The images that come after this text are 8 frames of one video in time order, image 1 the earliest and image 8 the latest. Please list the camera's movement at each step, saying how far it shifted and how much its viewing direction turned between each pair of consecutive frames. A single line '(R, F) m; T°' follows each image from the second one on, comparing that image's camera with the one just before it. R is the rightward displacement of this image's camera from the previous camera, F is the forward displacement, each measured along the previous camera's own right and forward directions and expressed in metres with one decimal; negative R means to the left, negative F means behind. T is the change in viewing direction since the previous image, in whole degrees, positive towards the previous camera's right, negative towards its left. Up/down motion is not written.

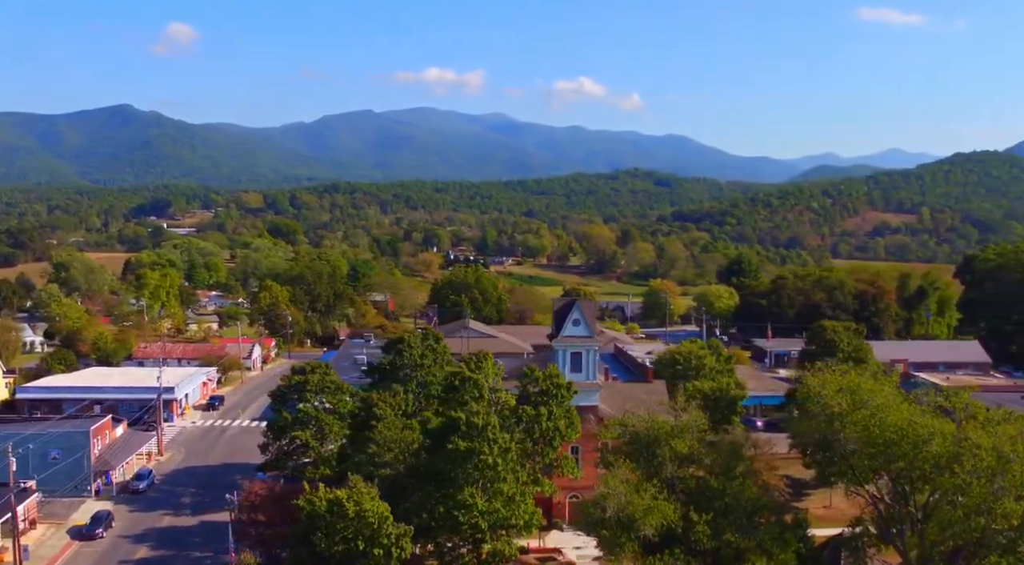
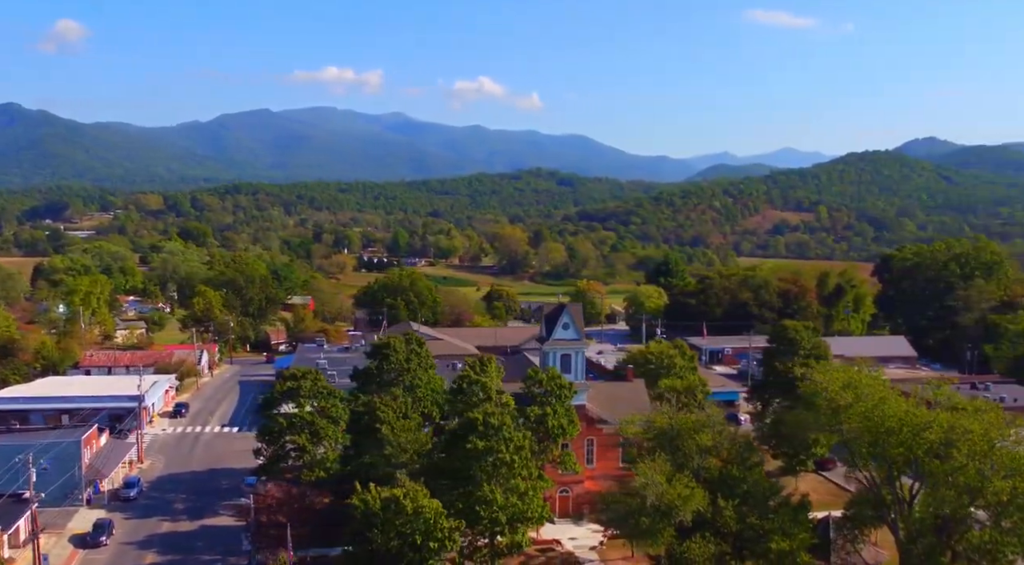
(-2.4, -1.2) m; +5°
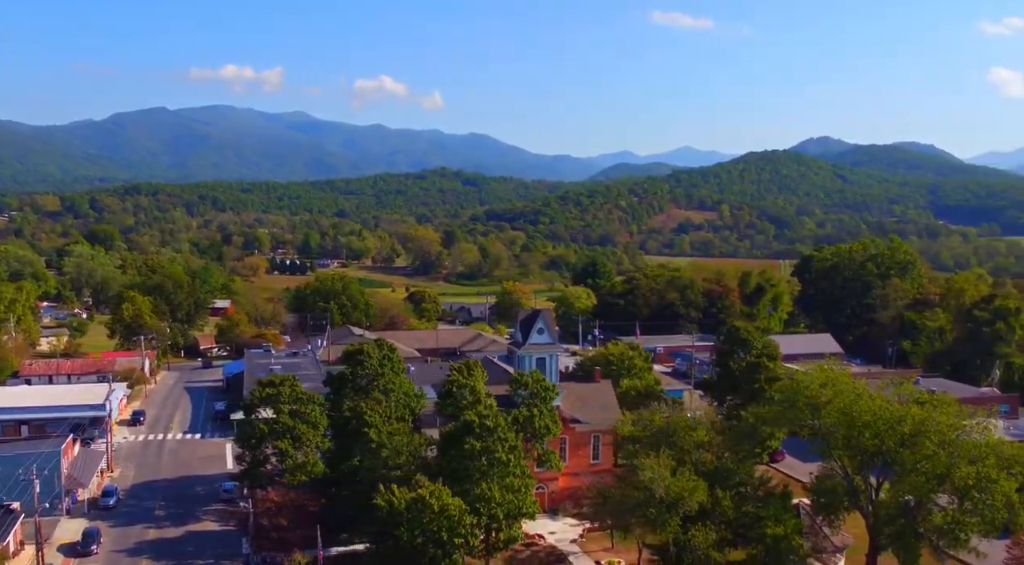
(-2.1, -1.2) m; +5°
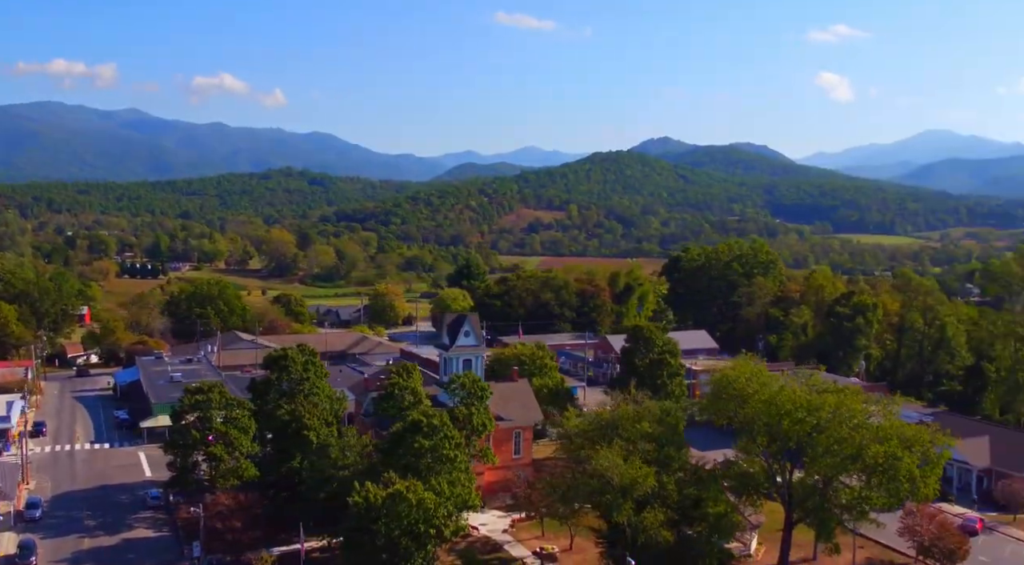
(-2.3, -1.4) m; +8°
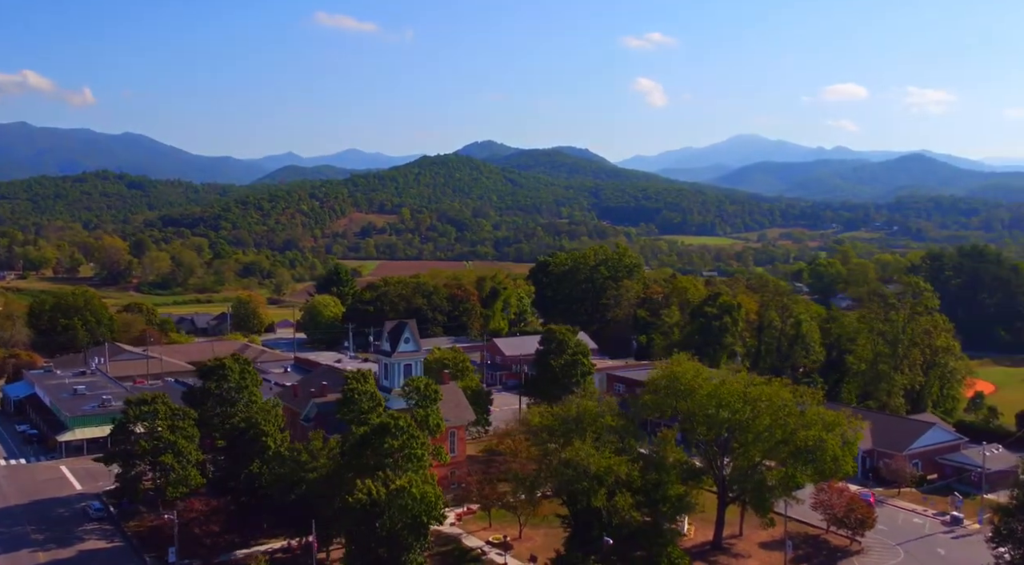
(-3.3, -1.9) m; +9°
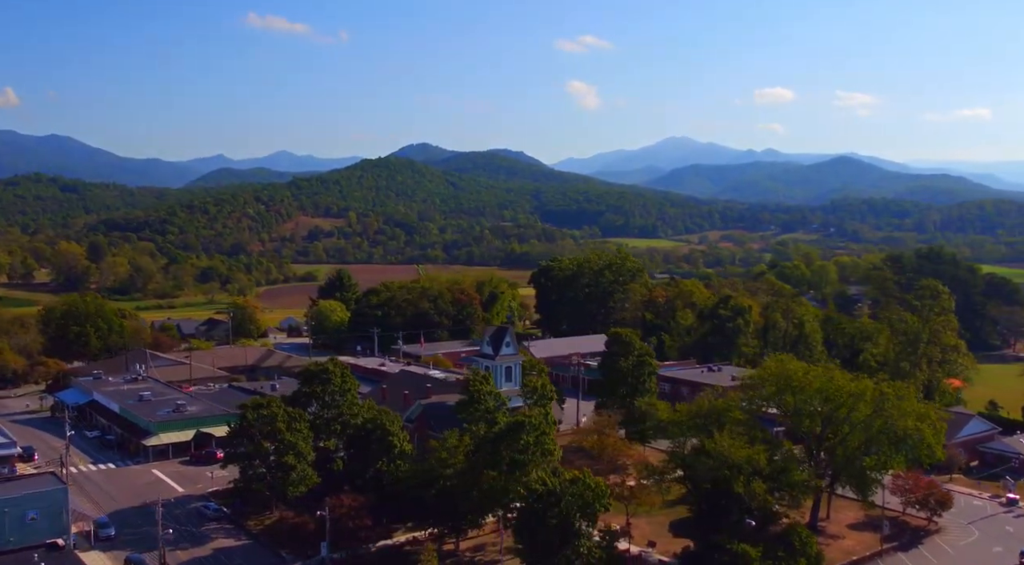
(-4.9, -2.1) m; +2°
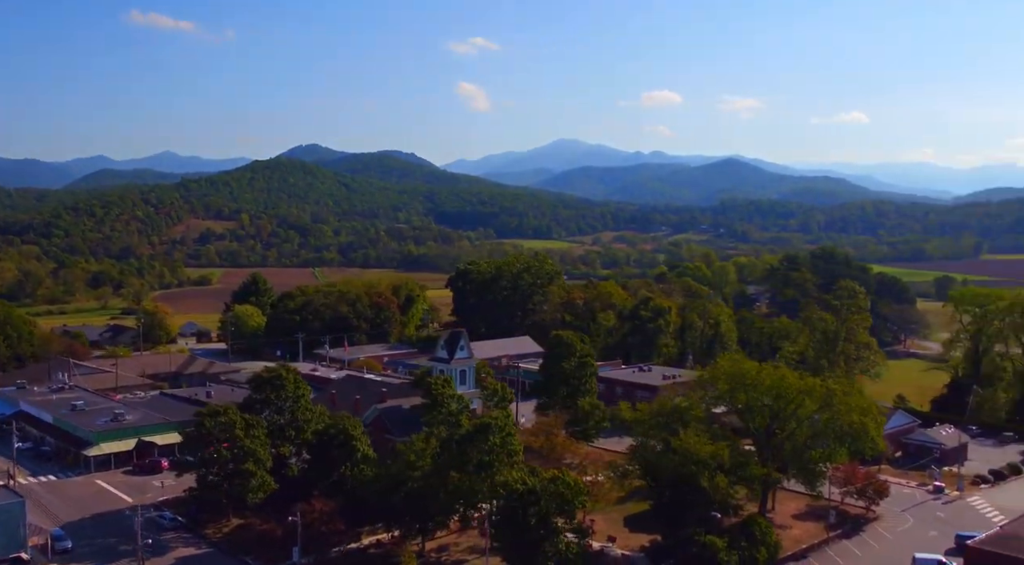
(-1.9, -0.7) m; +6°
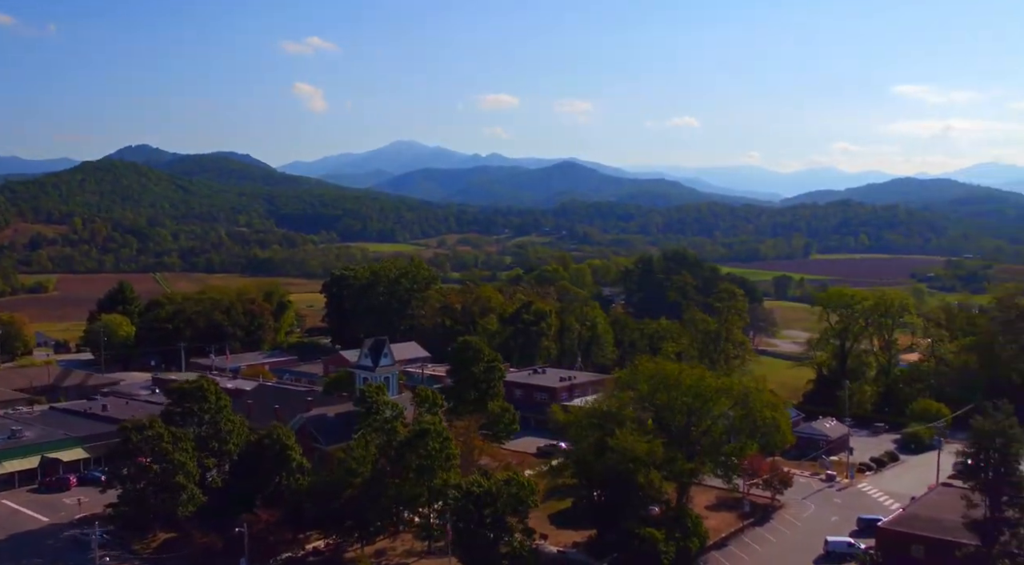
(-2.5, -1.0) m; +8°
